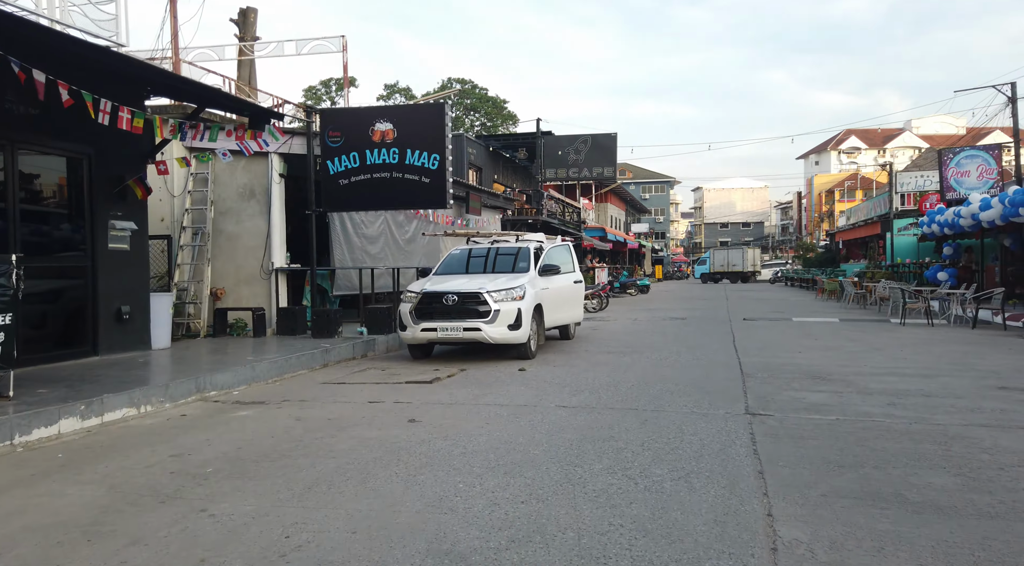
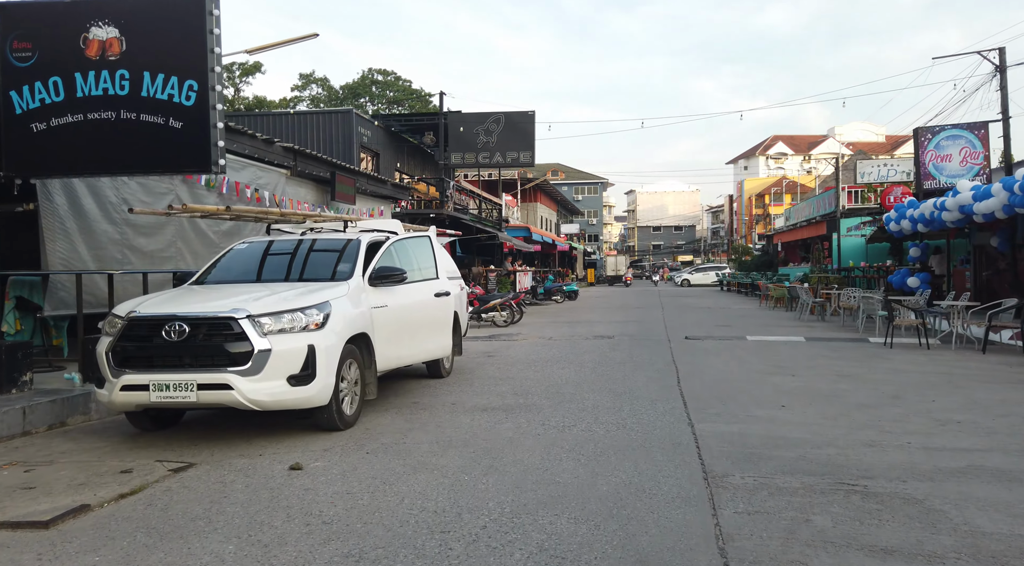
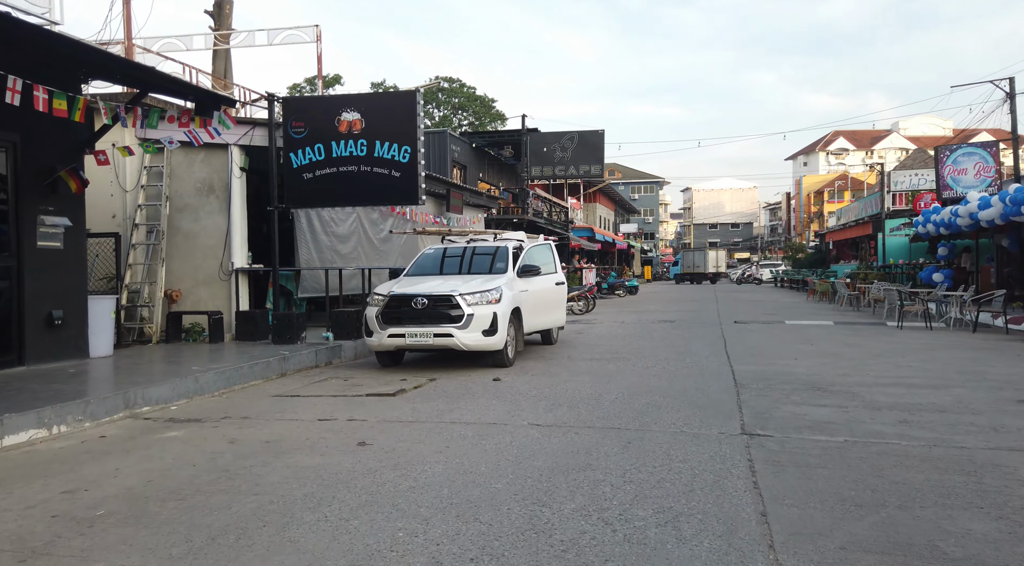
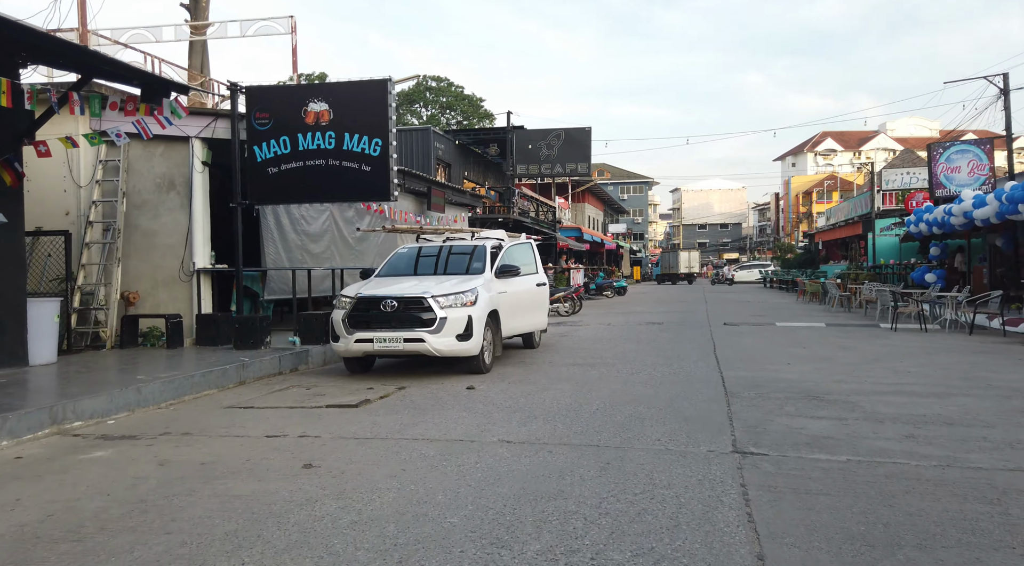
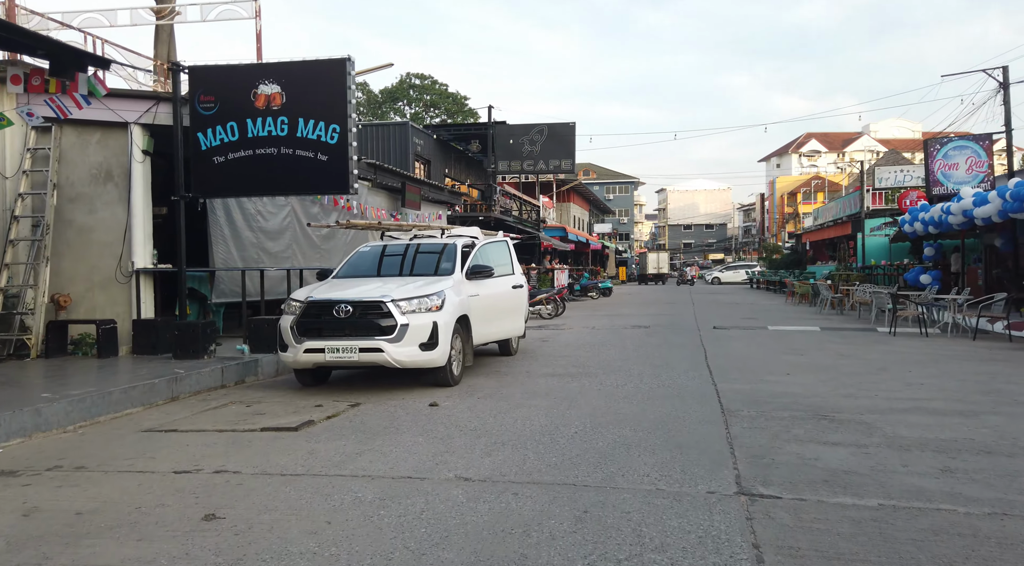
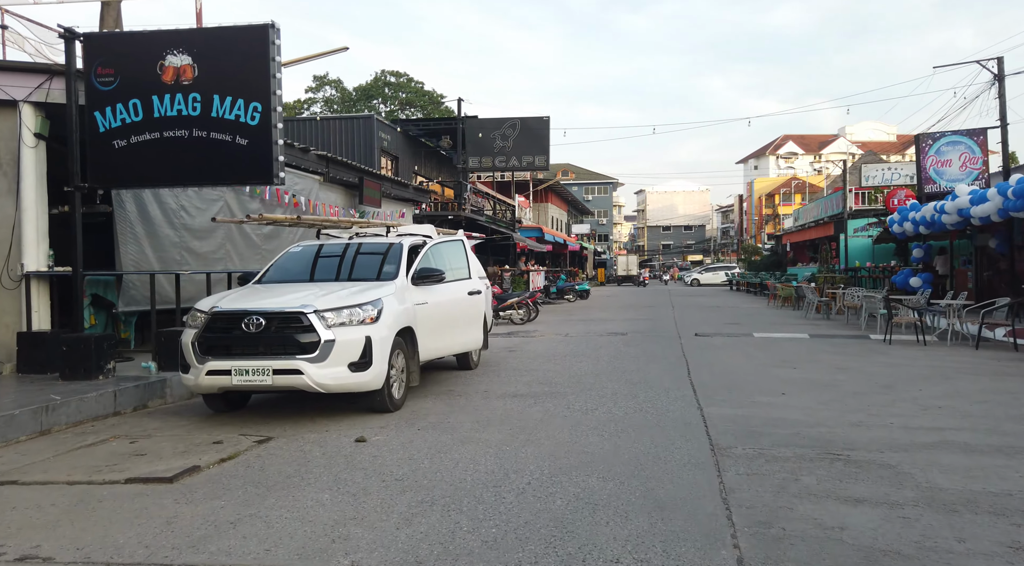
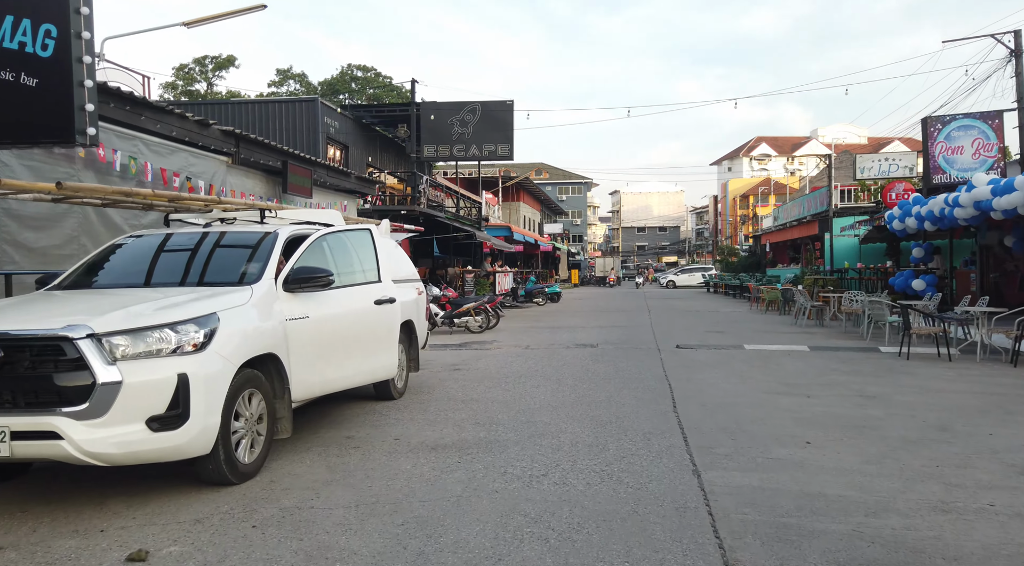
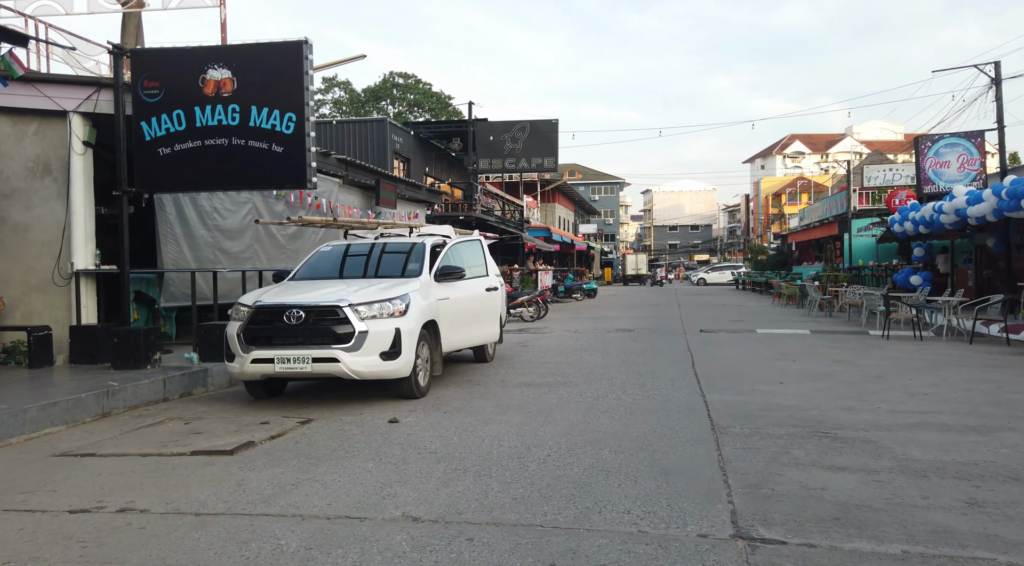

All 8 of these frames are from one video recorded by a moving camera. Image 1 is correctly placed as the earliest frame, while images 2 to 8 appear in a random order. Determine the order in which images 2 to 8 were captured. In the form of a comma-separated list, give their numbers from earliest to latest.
3, 4, 5, 8, 6, 2, 7
